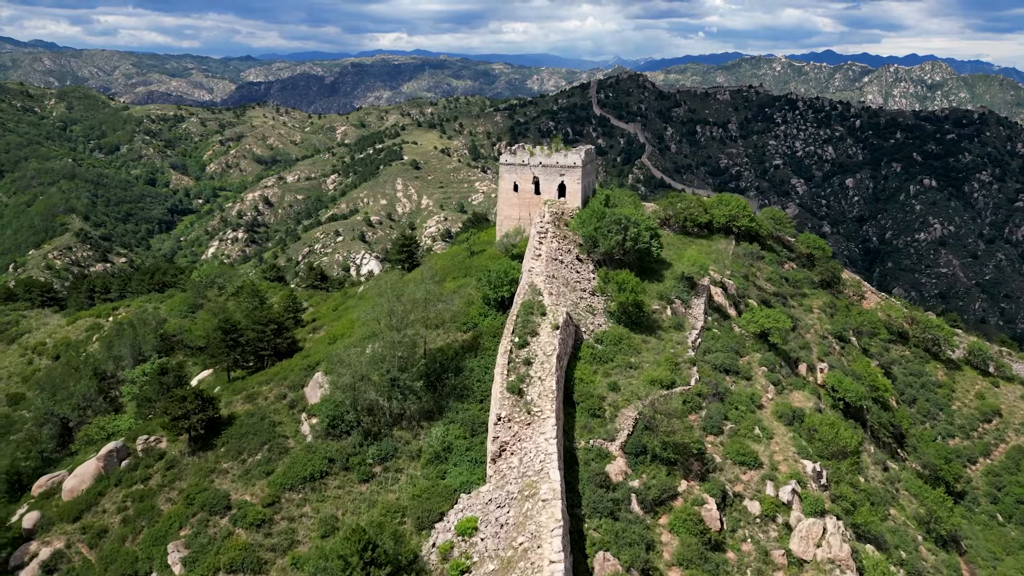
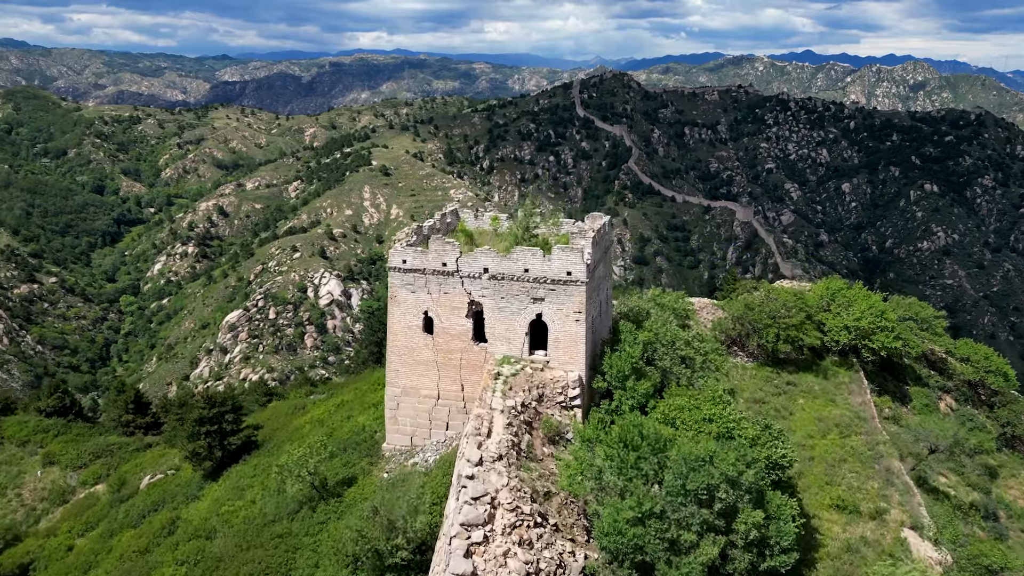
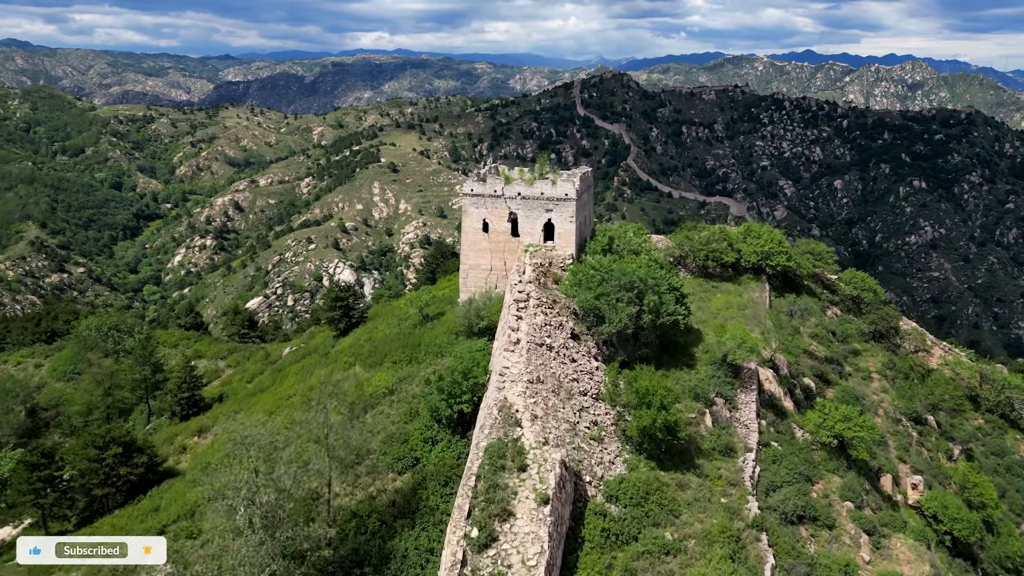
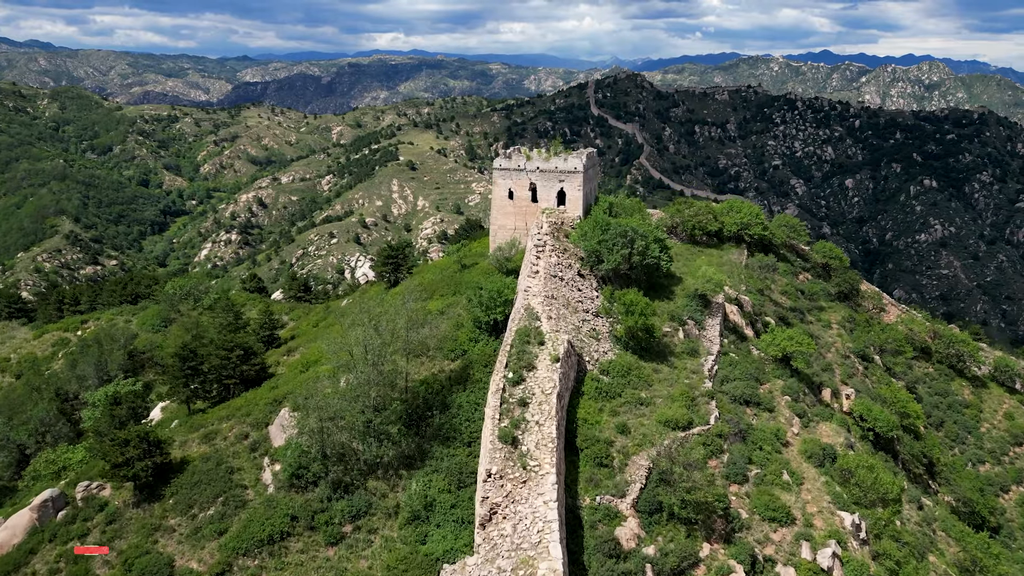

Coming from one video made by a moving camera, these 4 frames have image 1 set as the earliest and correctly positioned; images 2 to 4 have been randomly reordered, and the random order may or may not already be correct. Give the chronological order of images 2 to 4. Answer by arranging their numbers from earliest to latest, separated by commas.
4, 3, 2
